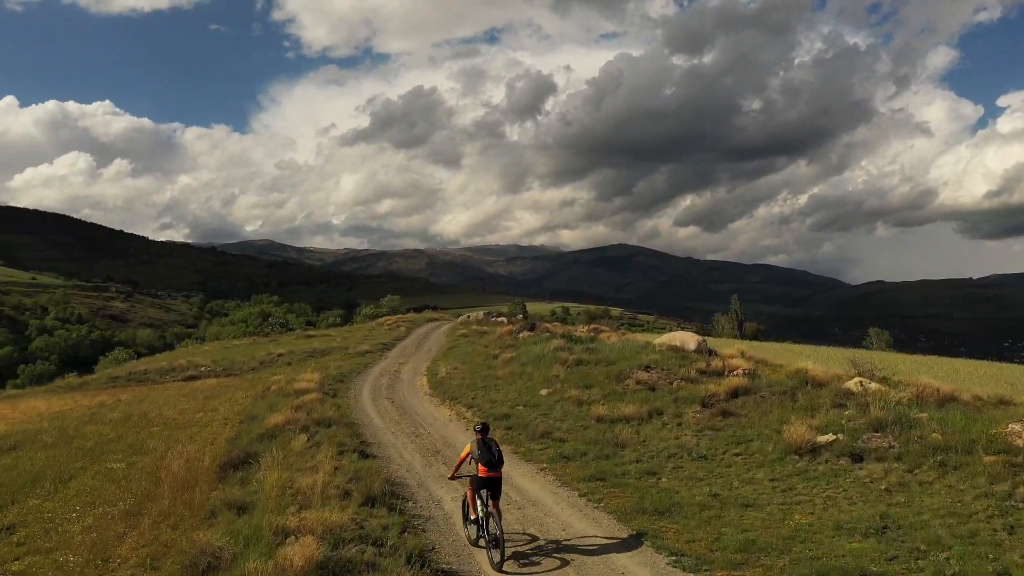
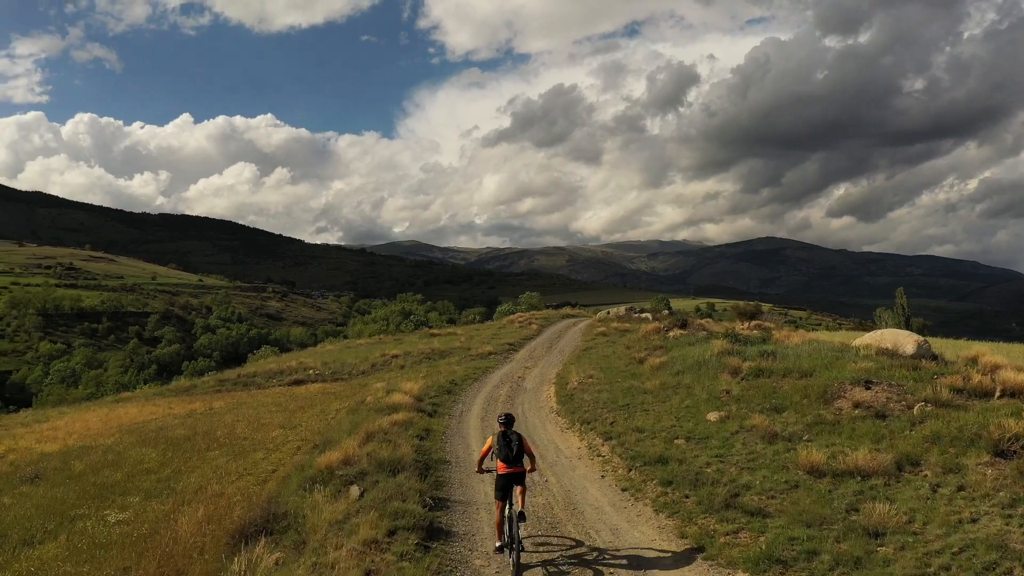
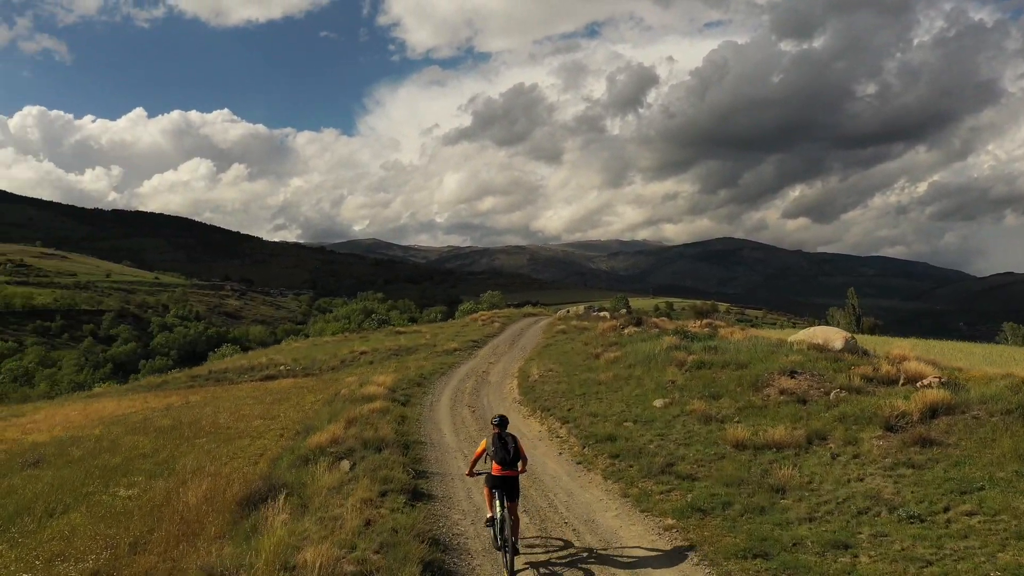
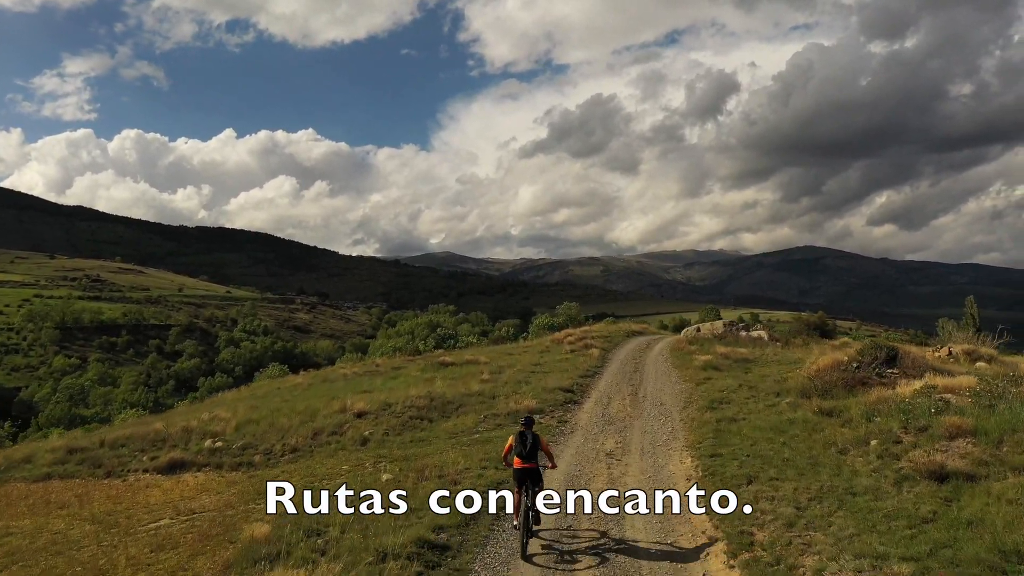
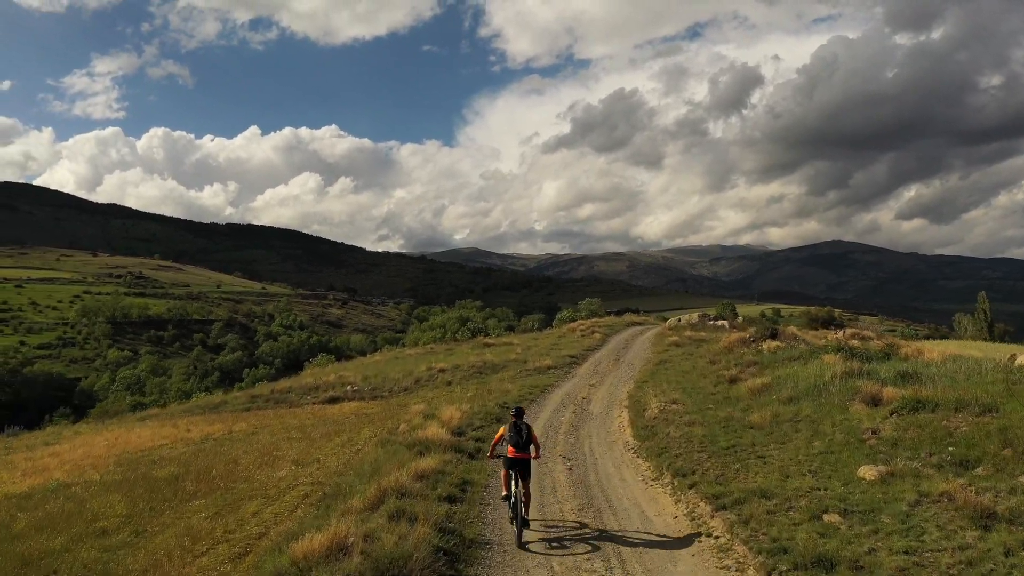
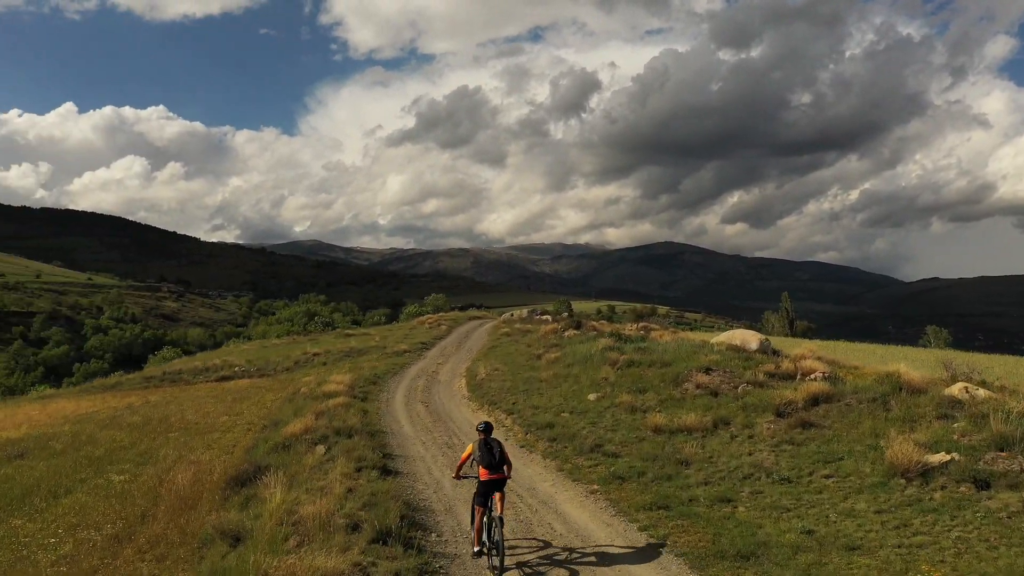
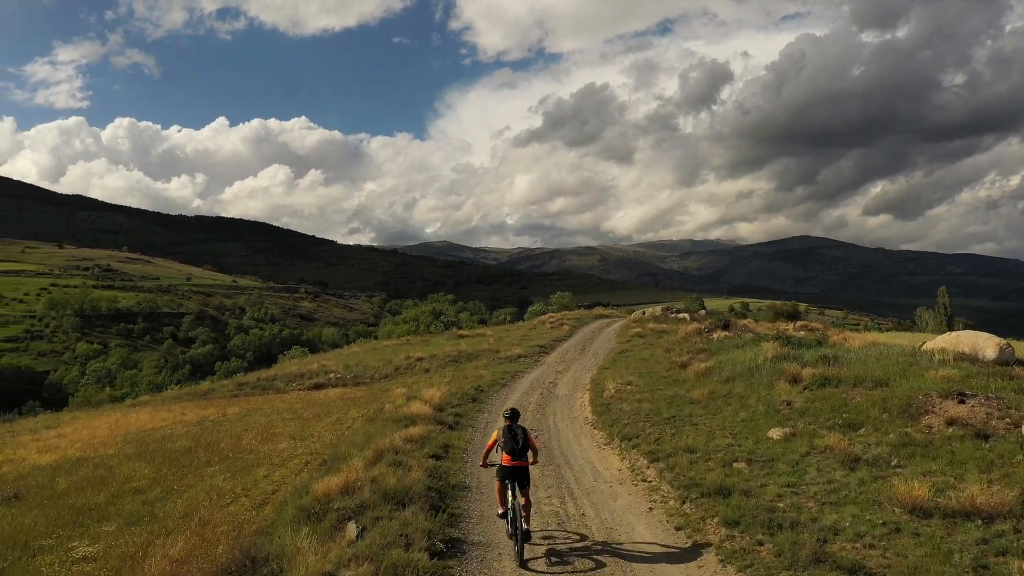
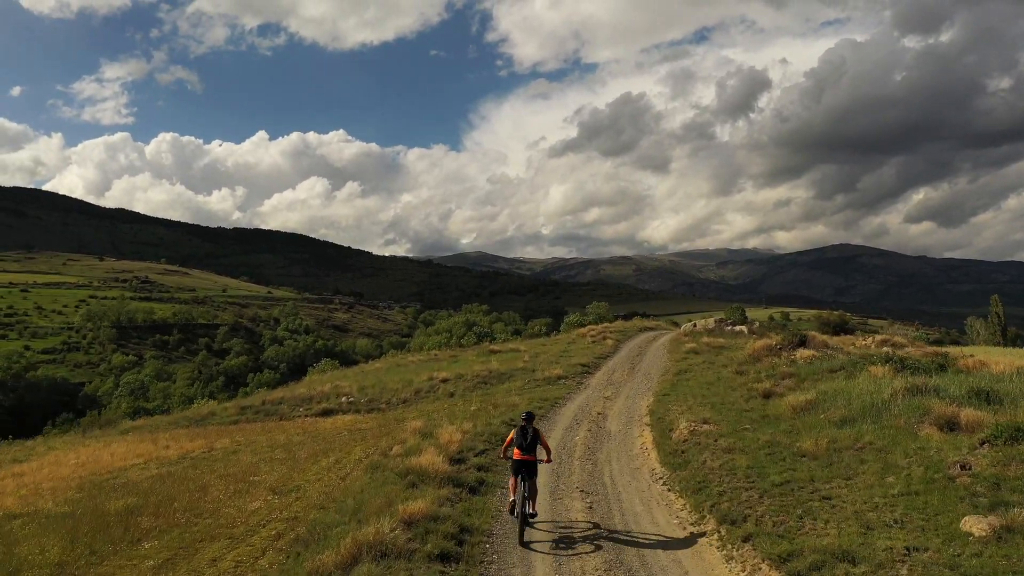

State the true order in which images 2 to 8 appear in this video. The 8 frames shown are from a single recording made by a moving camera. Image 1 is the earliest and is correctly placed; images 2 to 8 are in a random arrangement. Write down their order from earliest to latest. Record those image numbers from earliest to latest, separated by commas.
6, 3, 2, 7, 5, 8, 4
